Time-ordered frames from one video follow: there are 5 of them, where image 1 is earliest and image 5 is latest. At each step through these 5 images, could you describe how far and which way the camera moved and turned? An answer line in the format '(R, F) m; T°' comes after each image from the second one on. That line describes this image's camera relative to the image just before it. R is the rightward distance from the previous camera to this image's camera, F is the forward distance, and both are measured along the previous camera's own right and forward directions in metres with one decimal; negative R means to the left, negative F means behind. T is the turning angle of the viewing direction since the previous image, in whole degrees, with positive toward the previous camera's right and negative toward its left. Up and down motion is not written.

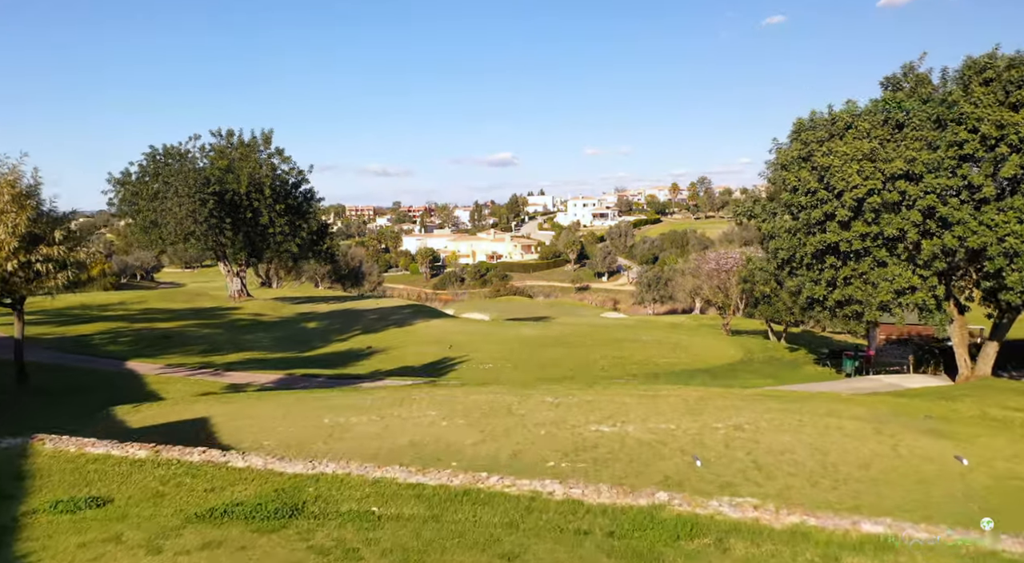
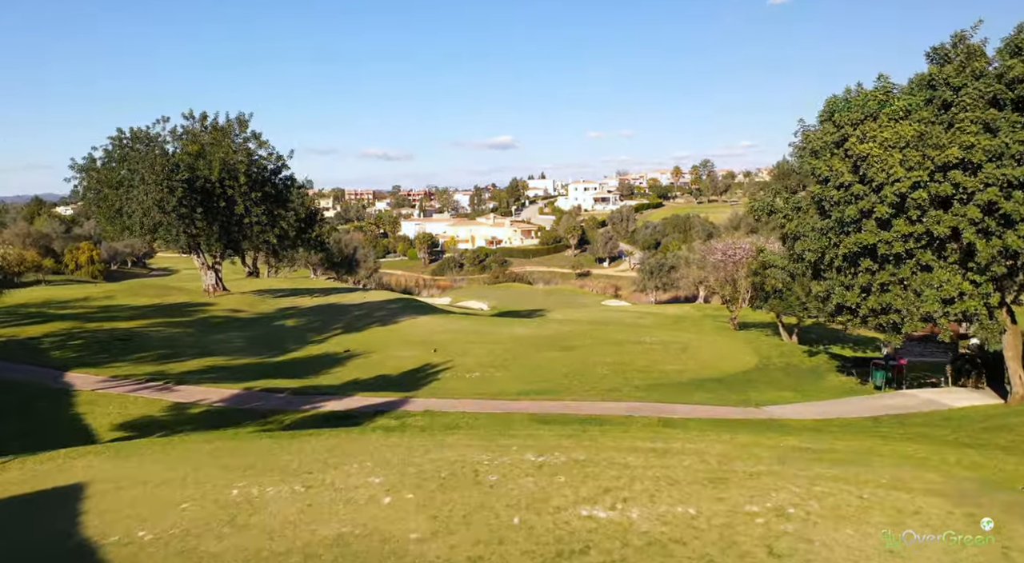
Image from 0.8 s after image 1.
(+0.4, +2.8) m; 0°
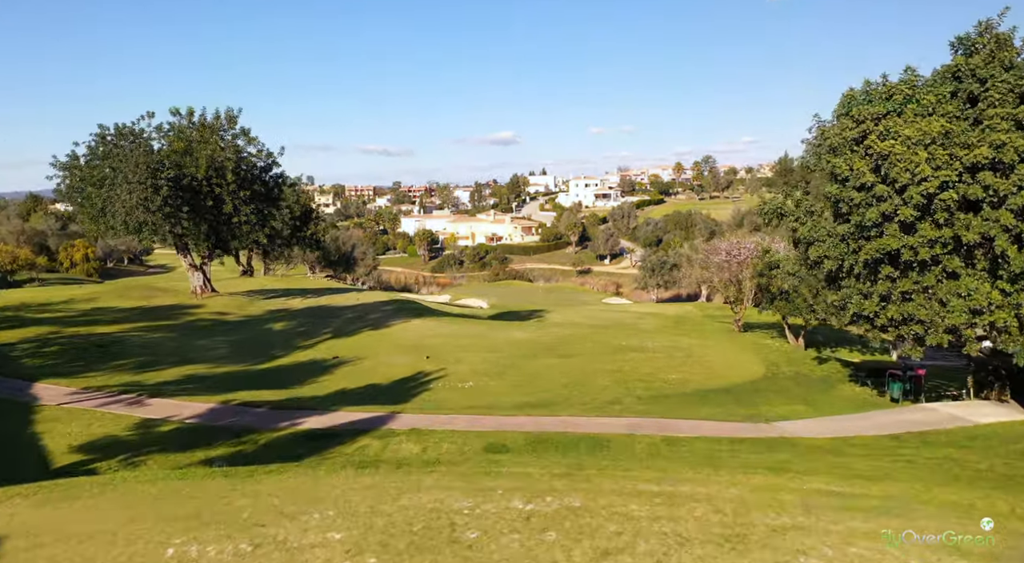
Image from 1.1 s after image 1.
(+0.2, +1.3) m; 0°
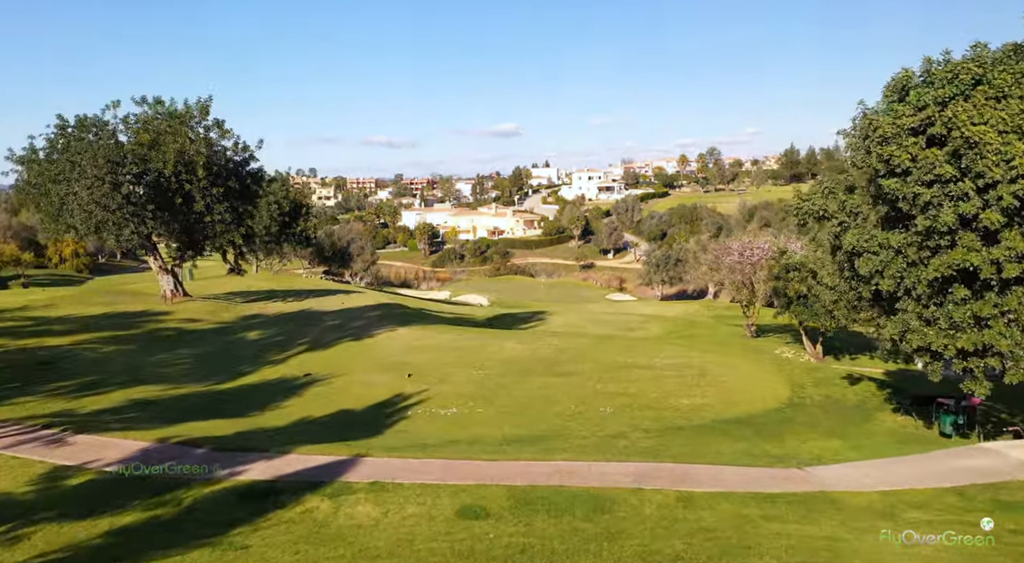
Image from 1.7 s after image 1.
(+0.4, +2.9) m; 0°
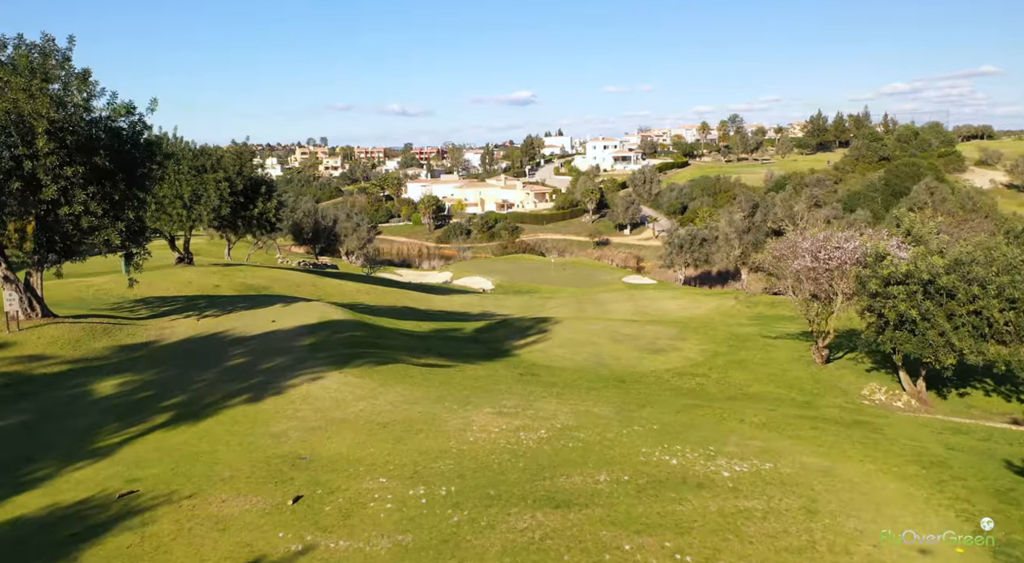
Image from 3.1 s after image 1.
(+1.0, +10.4) m; -1°
